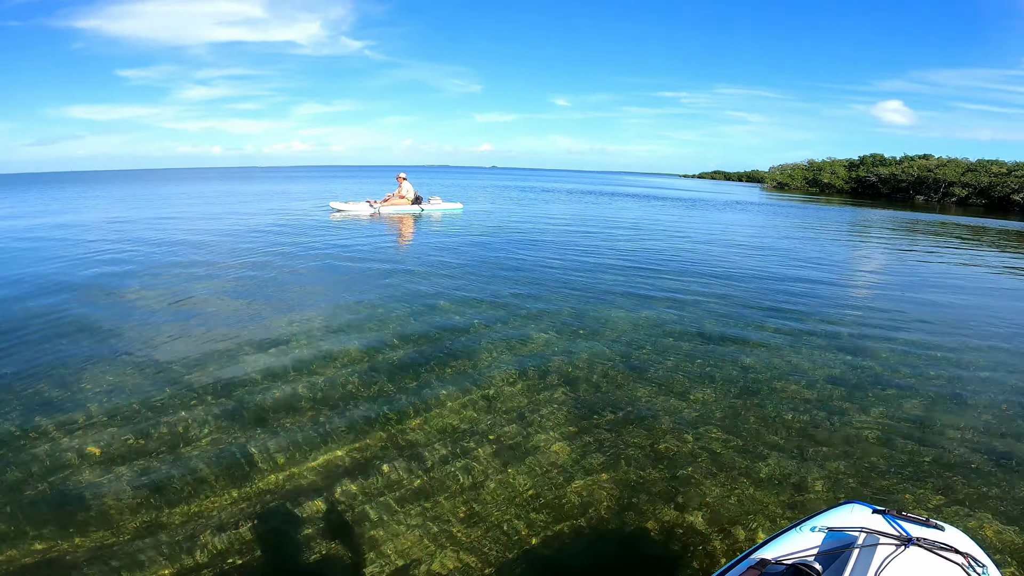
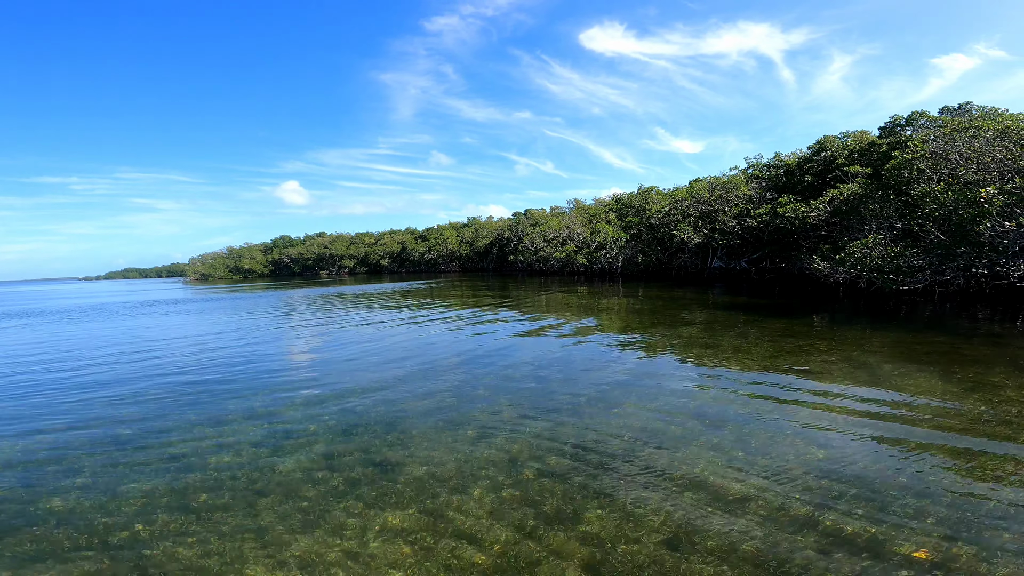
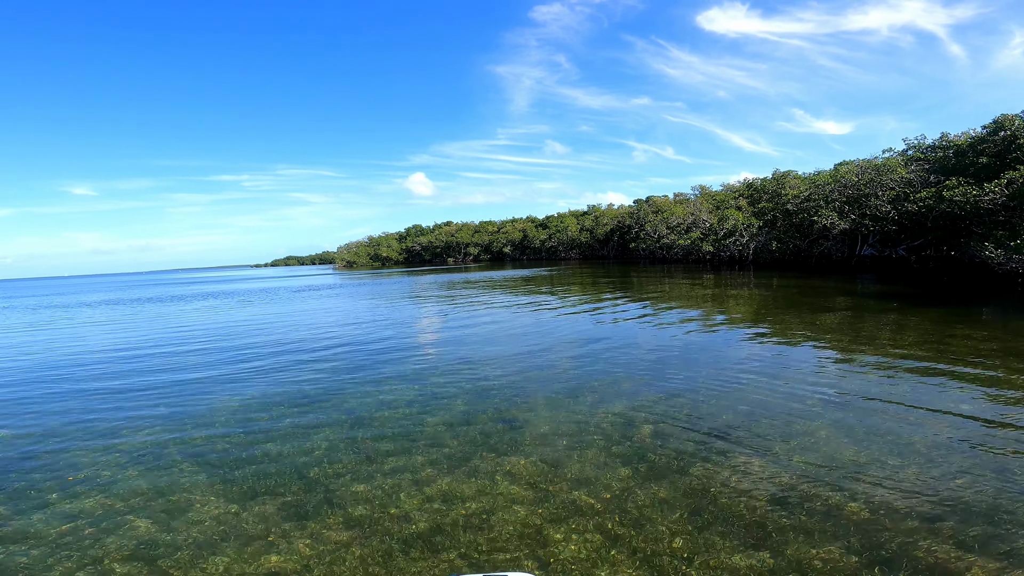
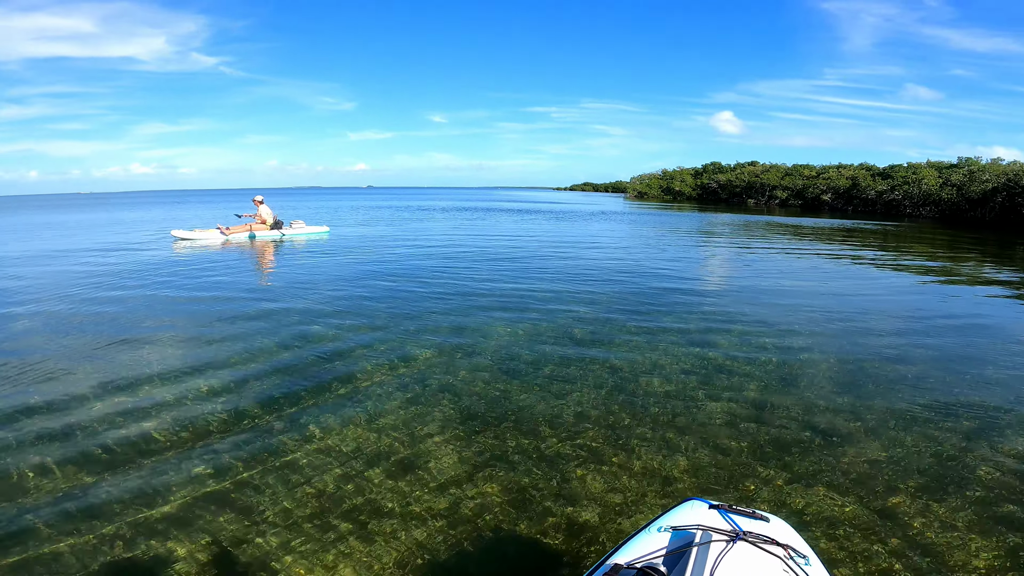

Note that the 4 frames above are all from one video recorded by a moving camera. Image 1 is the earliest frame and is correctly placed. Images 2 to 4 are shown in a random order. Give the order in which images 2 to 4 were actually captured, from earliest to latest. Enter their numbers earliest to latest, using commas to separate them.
4, 2, 3
